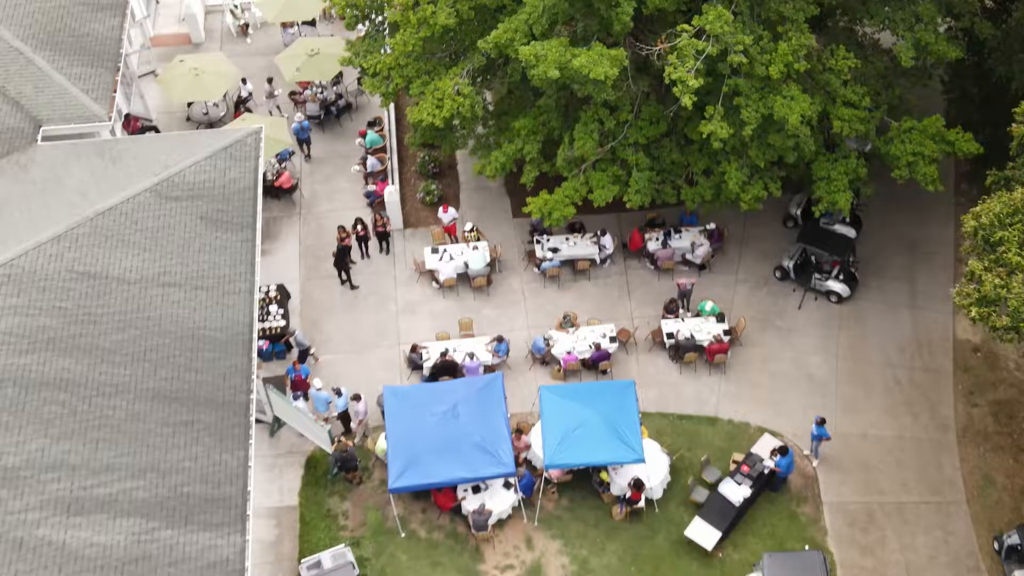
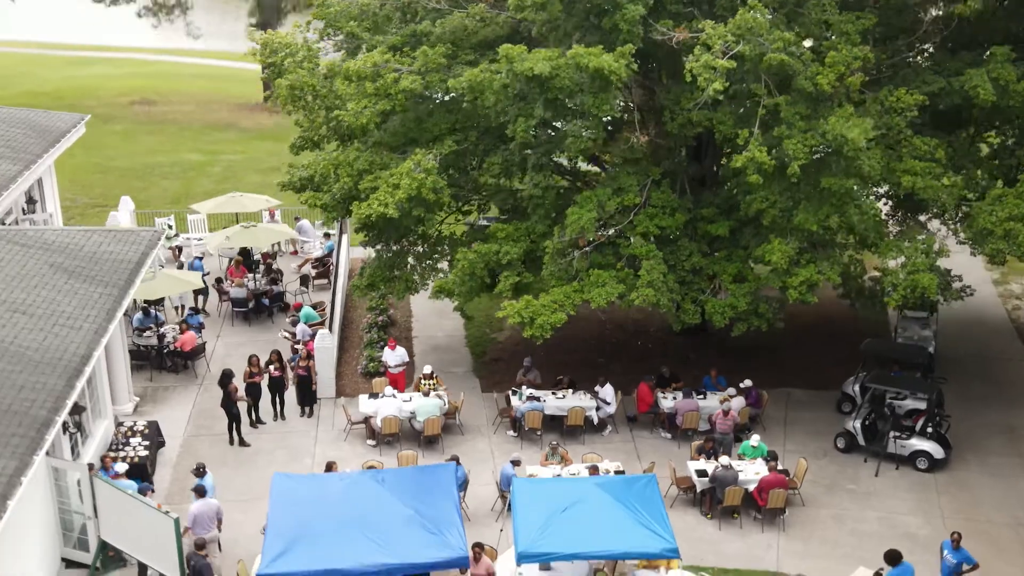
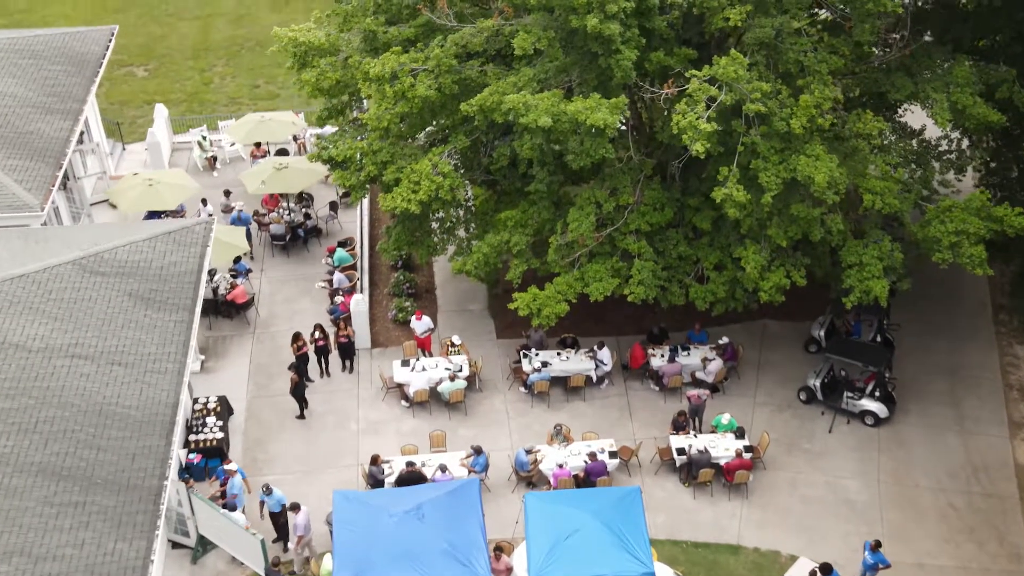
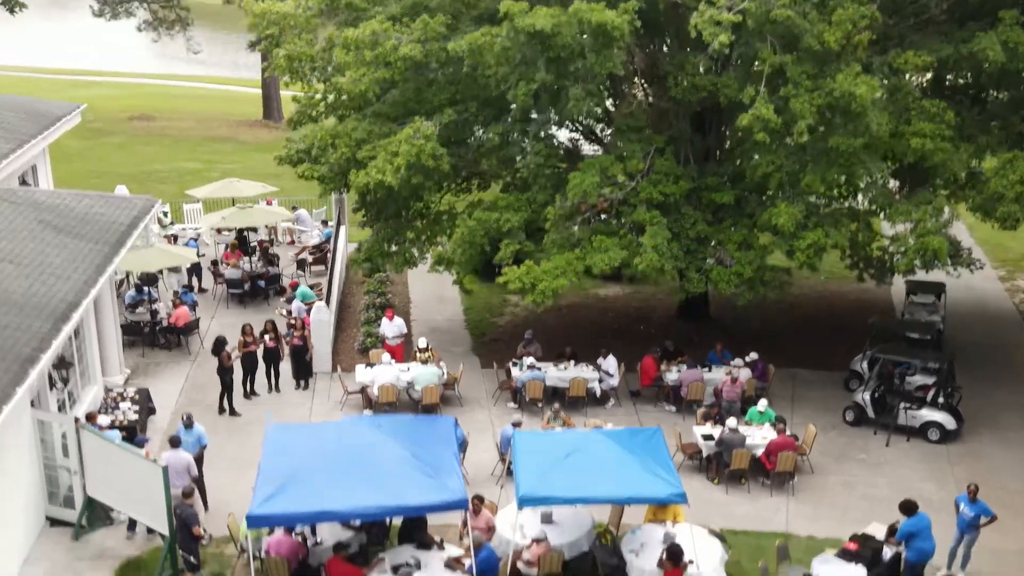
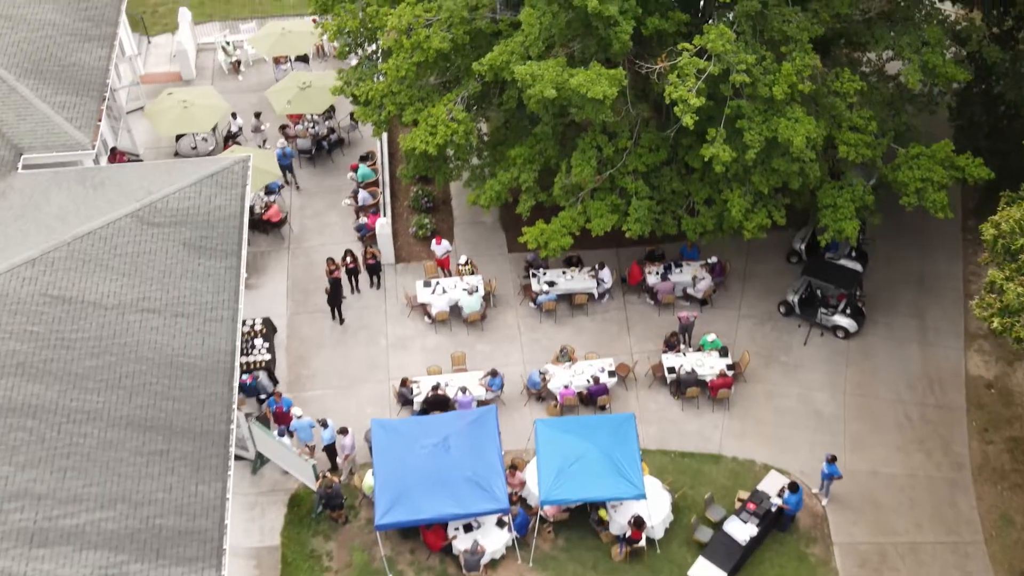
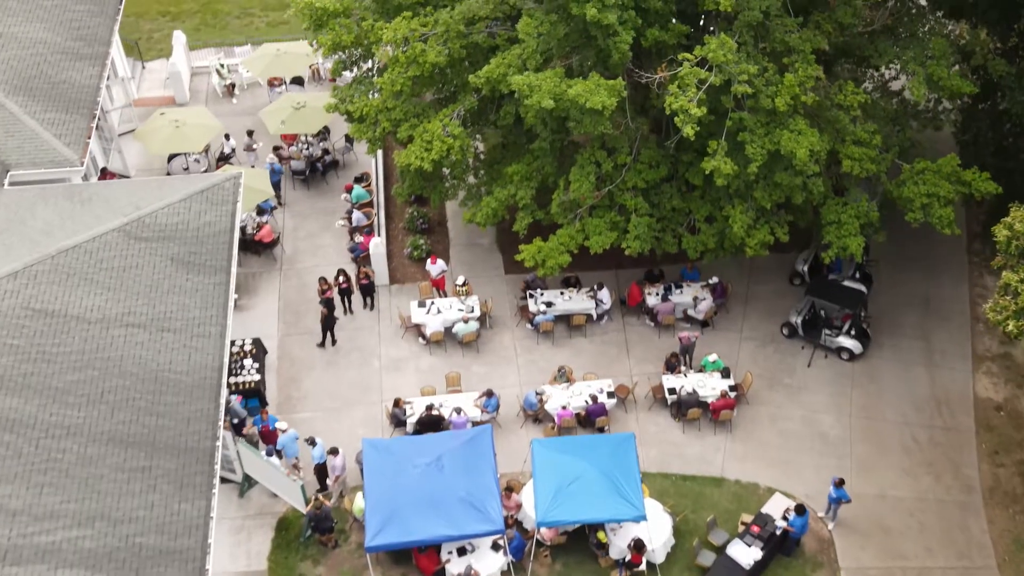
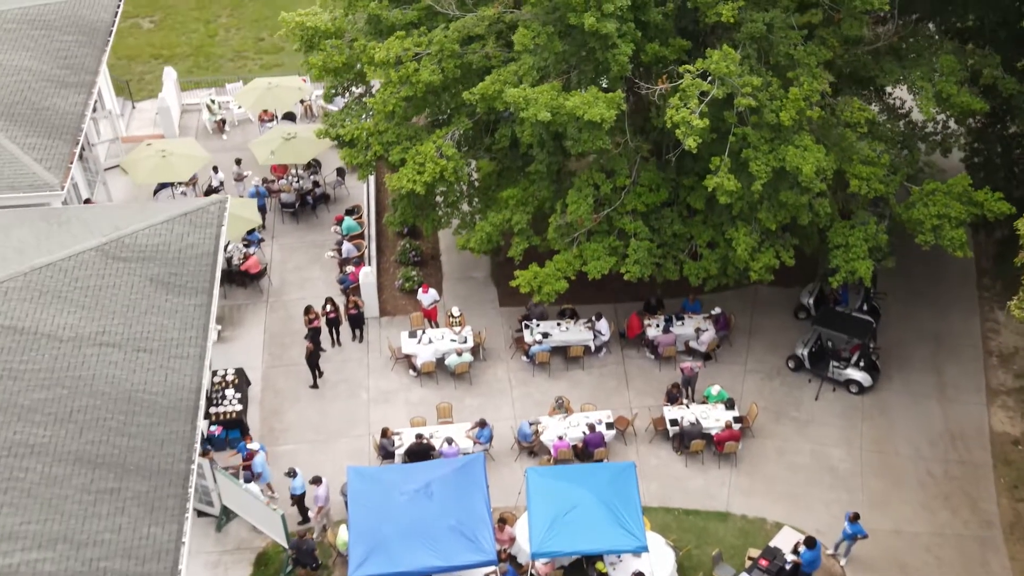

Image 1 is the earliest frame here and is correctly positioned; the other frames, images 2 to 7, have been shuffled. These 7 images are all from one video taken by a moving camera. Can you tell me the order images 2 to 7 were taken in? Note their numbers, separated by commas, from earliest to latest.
5, 6, 7, 3, 2, 4
